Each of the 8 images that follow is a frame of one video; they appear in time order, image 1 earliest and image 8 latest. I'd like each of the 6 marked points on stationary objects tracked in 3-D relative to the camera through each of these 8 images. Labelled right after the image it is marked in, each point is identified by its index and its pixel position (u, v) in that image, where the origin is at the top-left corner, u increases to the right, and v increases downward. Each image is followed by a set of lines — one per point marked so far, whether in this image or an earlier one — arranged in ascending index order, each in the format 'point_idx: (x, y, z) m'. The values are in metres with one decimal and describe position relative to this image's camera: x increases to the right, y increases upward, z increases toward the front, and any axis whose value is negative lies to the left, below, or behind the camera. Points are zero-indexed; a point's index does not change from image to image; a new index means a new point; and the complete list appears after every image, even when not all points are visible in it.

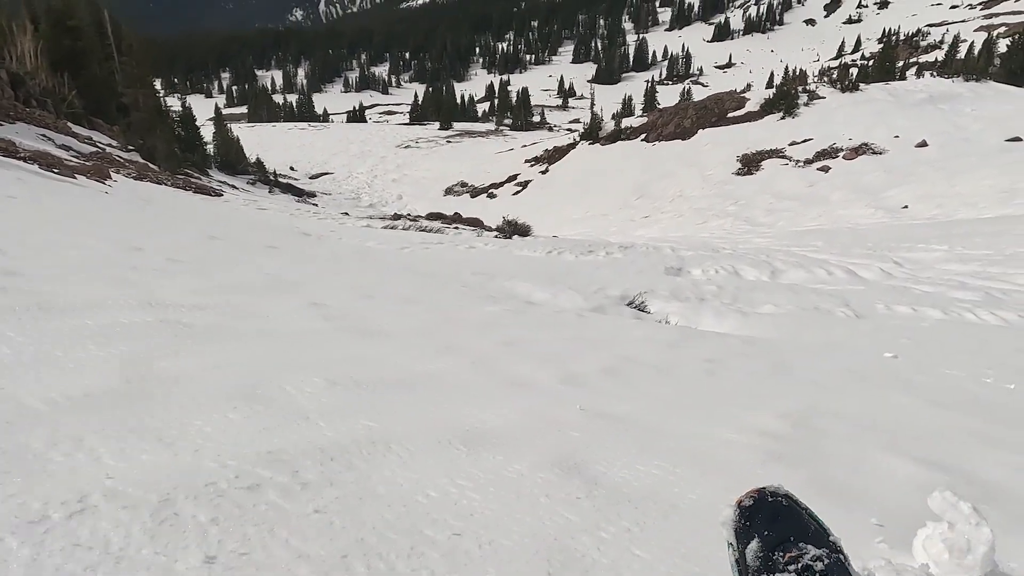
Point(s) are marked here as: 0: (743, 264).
0: (+4.0, +0.4, +13.1) m
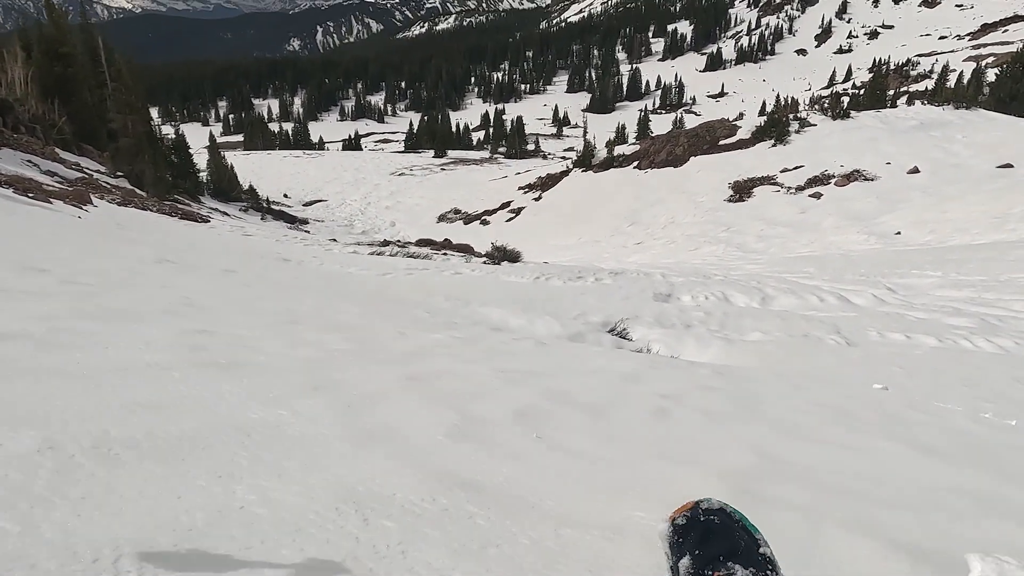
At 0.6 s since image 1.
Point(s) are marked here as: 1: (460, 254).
0: (+3.7, -0.1, +12.8) m
1: (-1.3, +0.8, +18.7) m
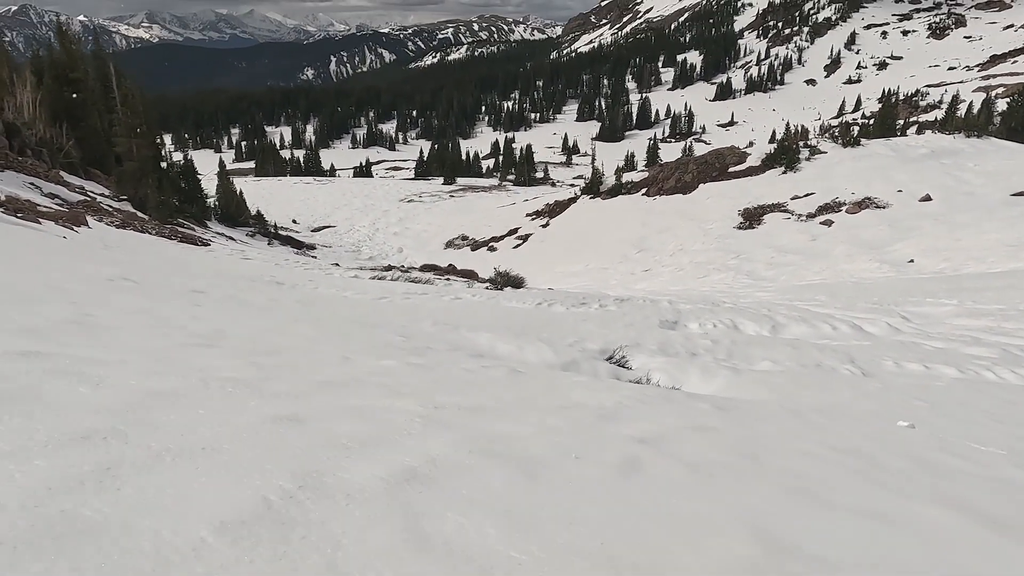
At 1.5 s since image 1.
0: (+3.8, -0.5, +12.4) m
1: (-1.2, +0.2, +18.4) m
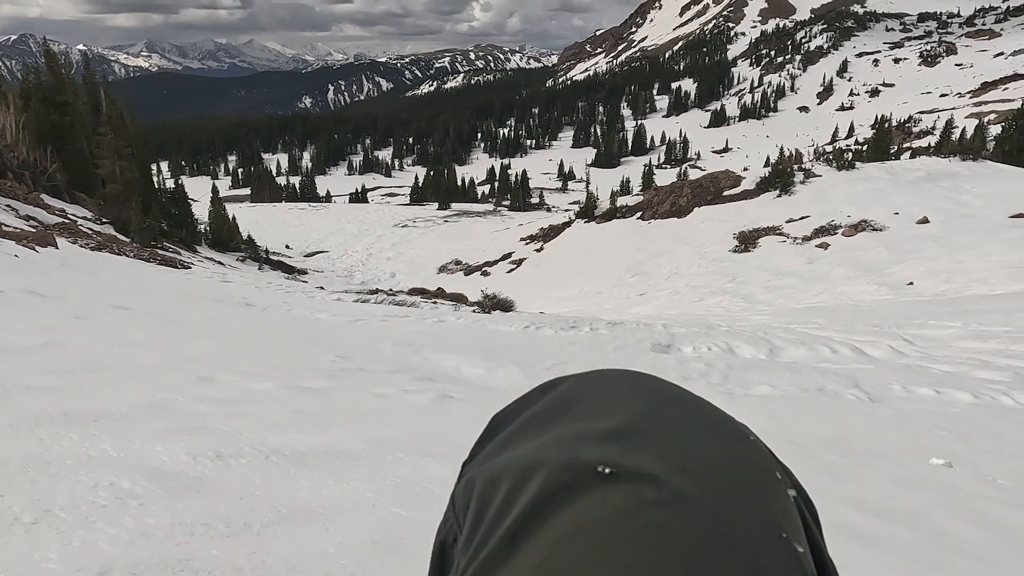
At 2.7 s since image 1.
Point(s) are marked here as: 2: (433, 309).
0: (+3.5, -0.8, +11.9) m
1: (-1.4, -0.3, +17.8) m
2: (-1.5, -0.4, +14.9) m
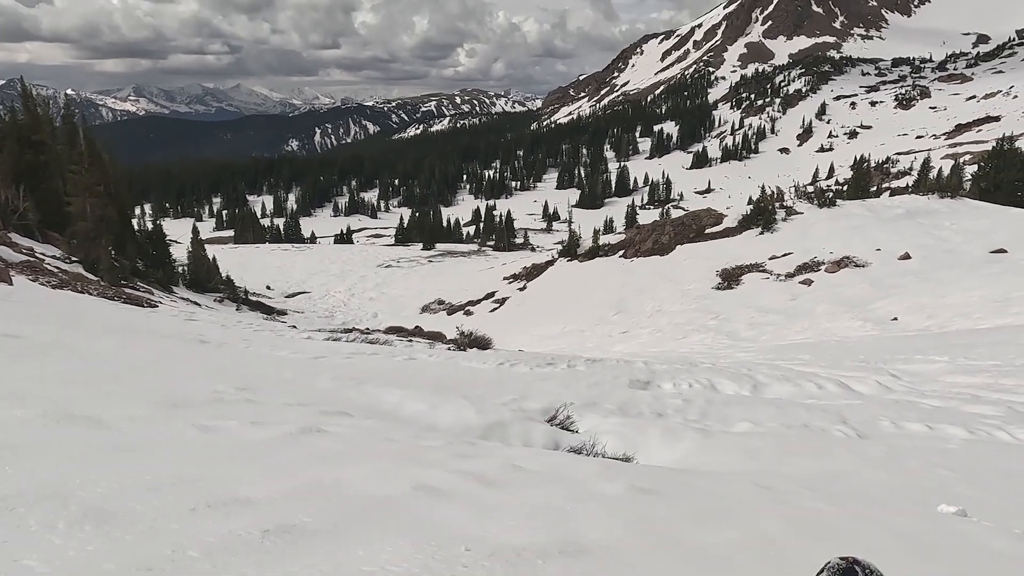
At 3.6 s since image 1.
0: (+3.1, -1.4, +11.4) m
1: (-1.9, -1.2, +17.3) m
2: (-2.0, -1.1, +14.4) m
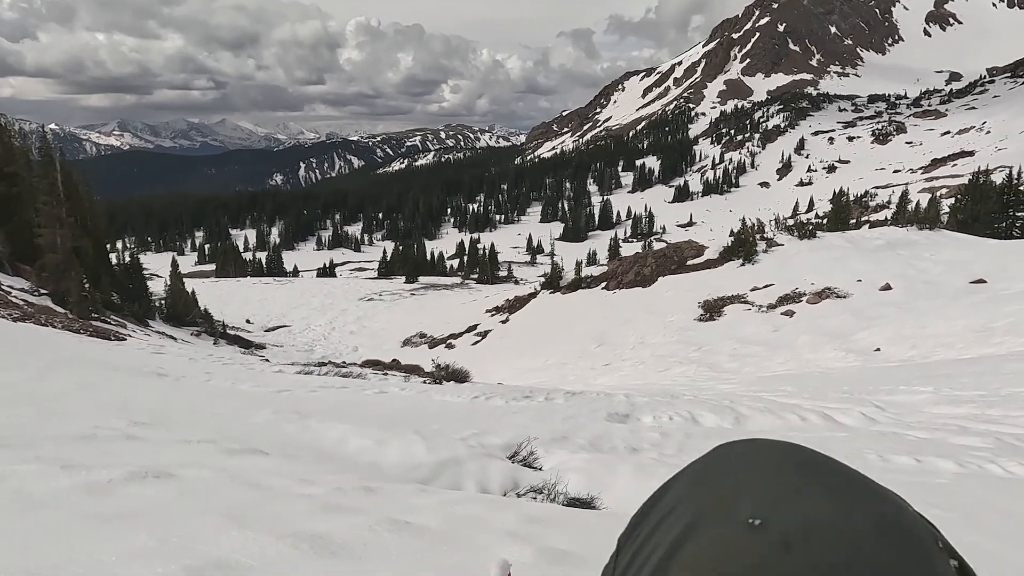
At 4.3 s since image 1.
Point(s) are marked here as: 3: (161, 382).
0: (+2.8, -1.8, +11.1) m
1: (-2.4, -1.9, +16.9) m
2: (-2.4, -1.7, +14.0) m
3: (-4.2, -1.1, +9.0) m
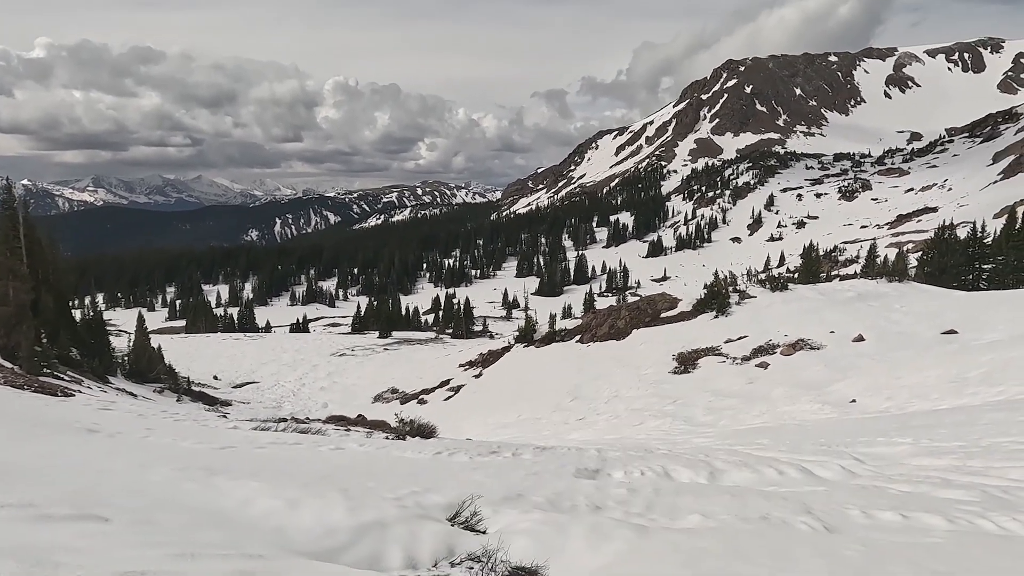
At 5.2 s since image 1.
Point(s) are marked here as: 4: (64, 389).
0: (+2.3, -2.5, +10.6) m
1: (-3.1, -3.0, +16.2) m
2: (-3.0, -2.6, +13.3) m
3: (-4.6, -1.7, +8.4) m
4: (-10.9, -2.5, +18.5) m
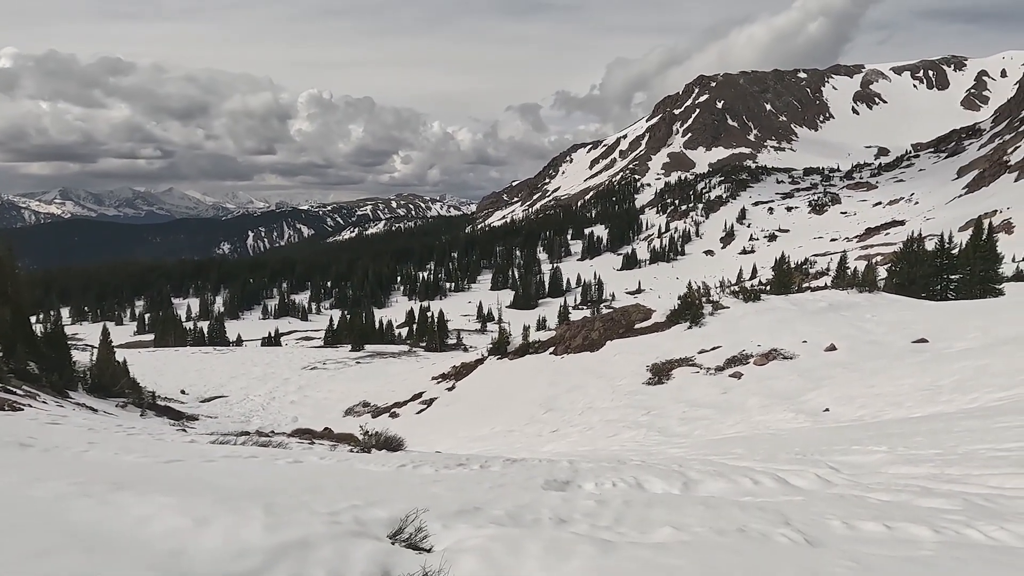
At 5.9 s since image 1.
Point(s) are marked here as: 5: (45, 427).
0: (+1.8, -2.5, +10.2) m
1: (-3.7, -3.2, +15.6) m
2: (-3.5, -2.7, +12.8) m
3: (-5.0, -1.7, +7.8) m
4: (-11.6, -2.7, +17.7) m
5: (-7.5, -2.2, +12.0) m
